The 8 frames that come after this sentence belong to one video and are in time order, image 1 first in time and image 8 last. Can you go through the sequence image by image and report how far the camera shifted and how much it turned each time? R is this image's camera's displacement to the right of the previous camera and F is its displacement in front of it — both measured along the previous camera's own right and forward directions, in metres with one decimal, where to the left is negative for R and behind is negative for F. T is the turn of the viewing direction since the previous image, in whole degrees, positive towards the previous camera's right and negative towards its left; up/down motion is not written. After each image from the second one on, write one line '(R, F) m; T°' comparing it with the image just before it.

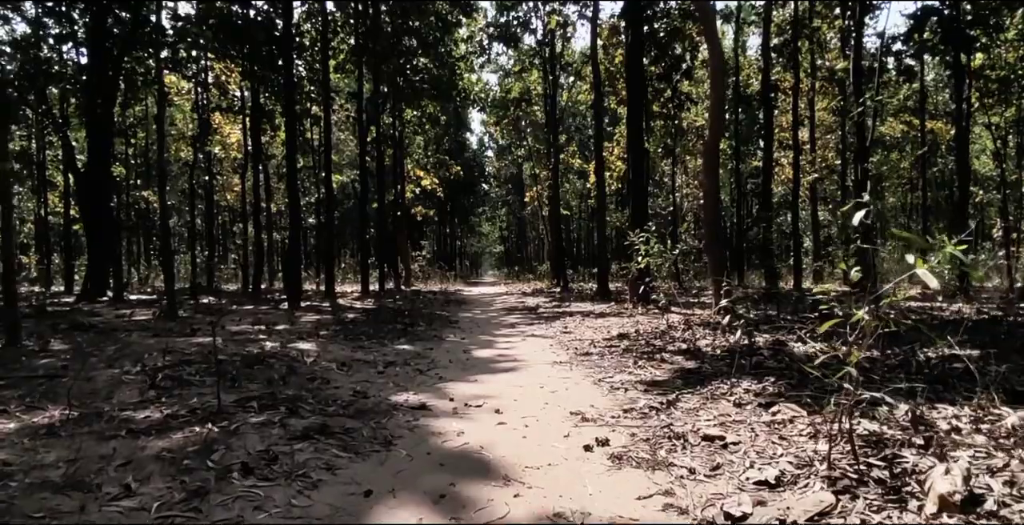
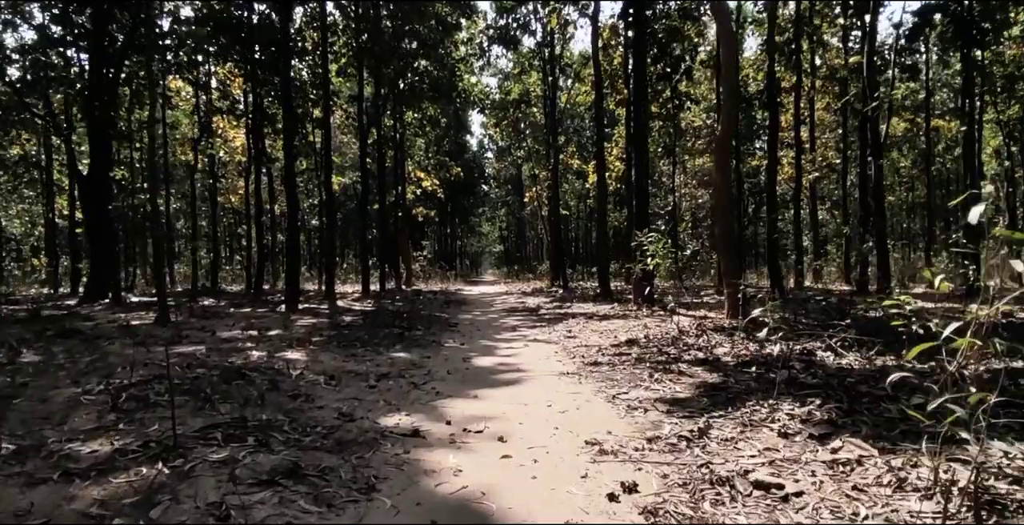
(0.0, +0.5) m; 0°
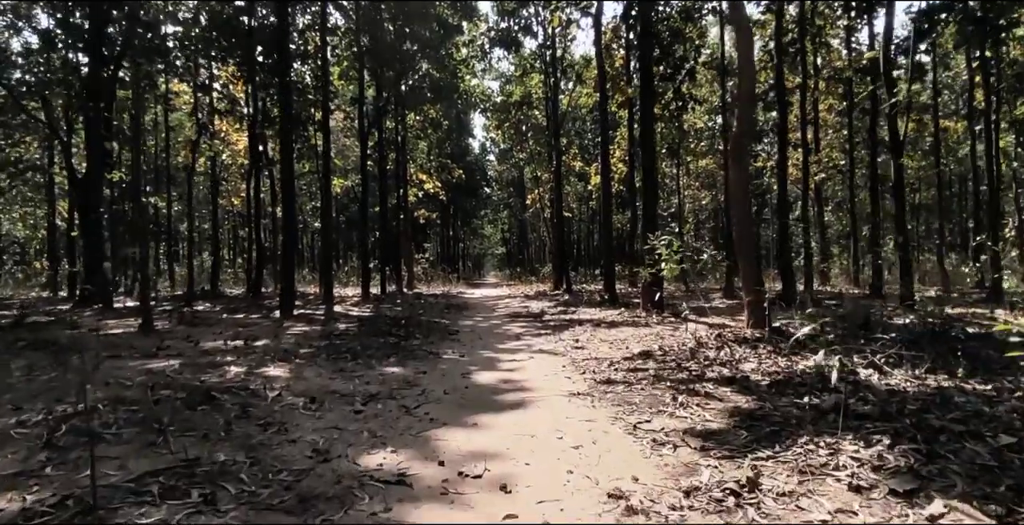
(0.0, +0.5) m; 0°
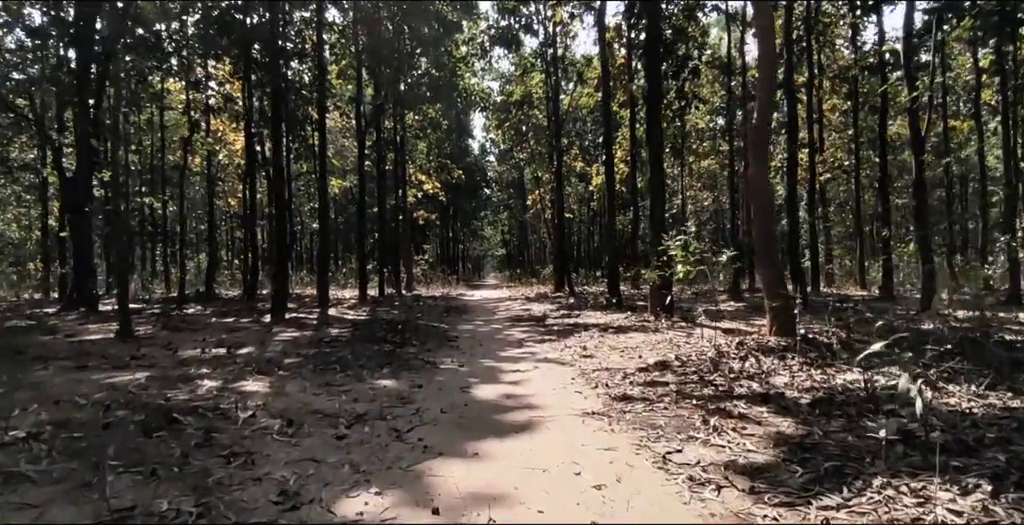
(0.0, +0.5) m; 0°
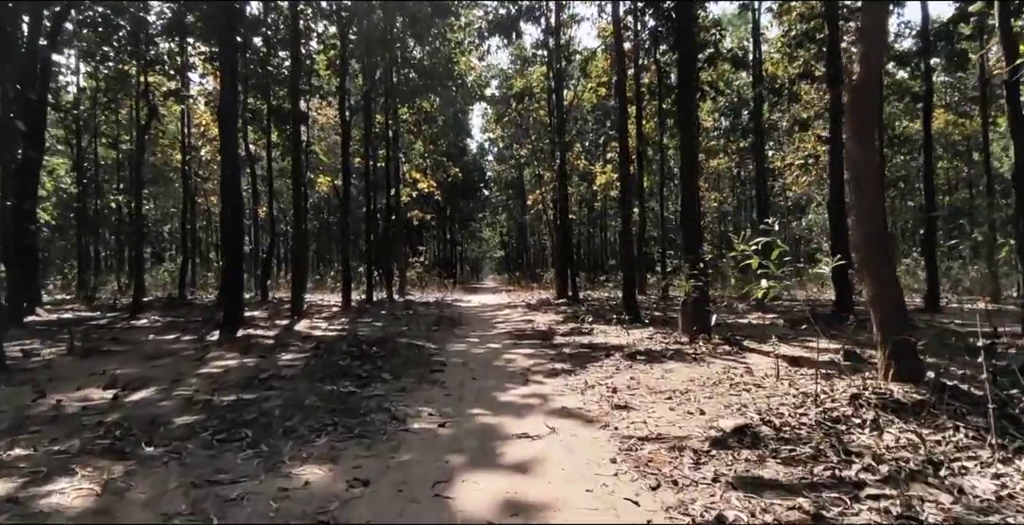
(0.0, +2.0) m; 0°
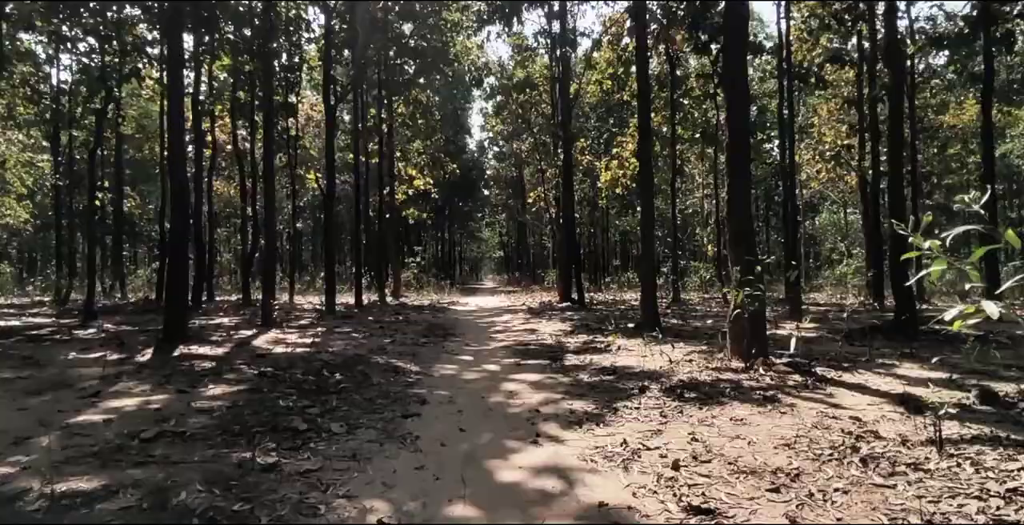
(0.0, +1.9) m; 0°
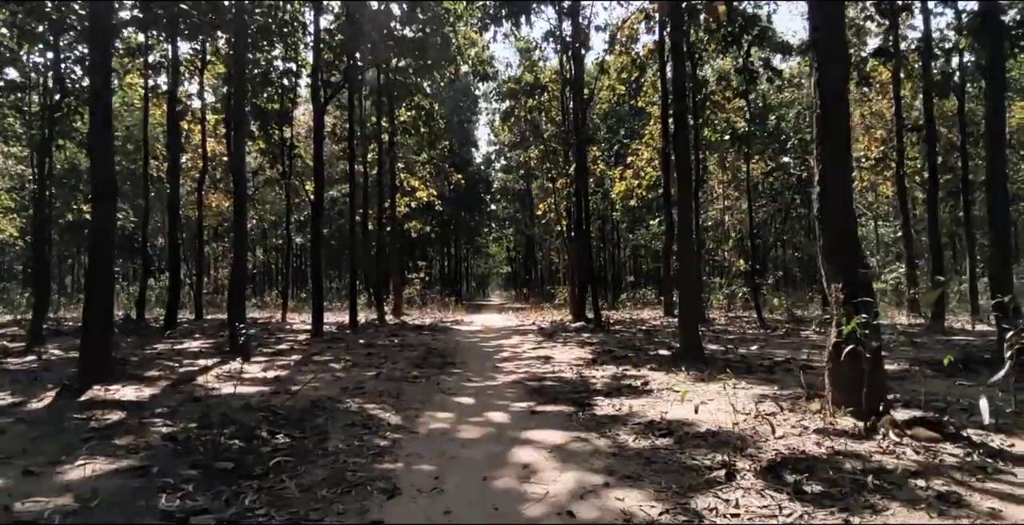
(-0.1, +1.9) m; -1°
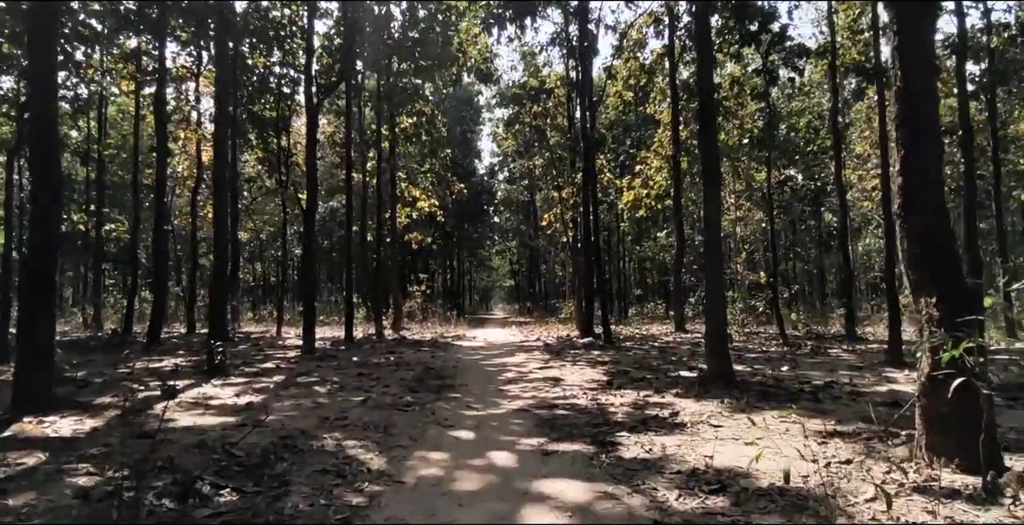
(0.0, +1.0) m; 0°
